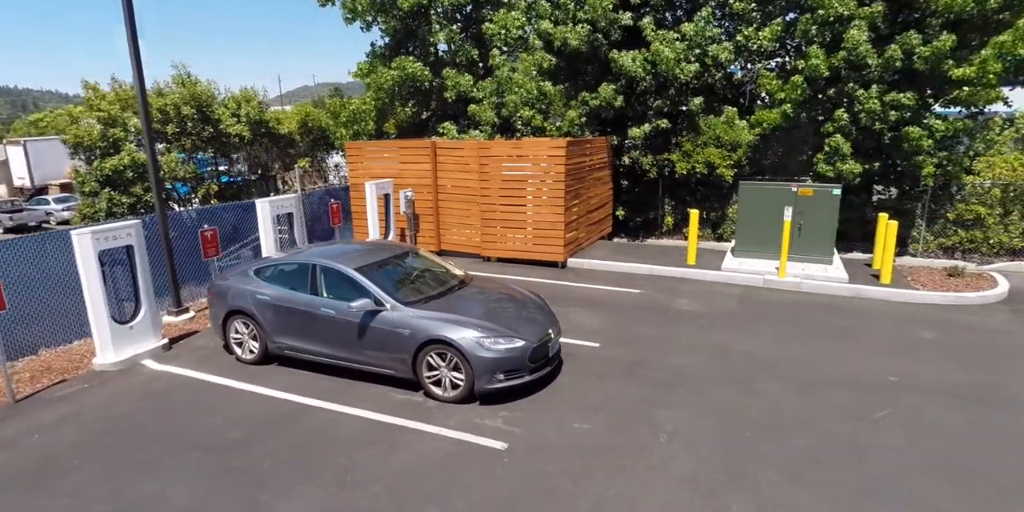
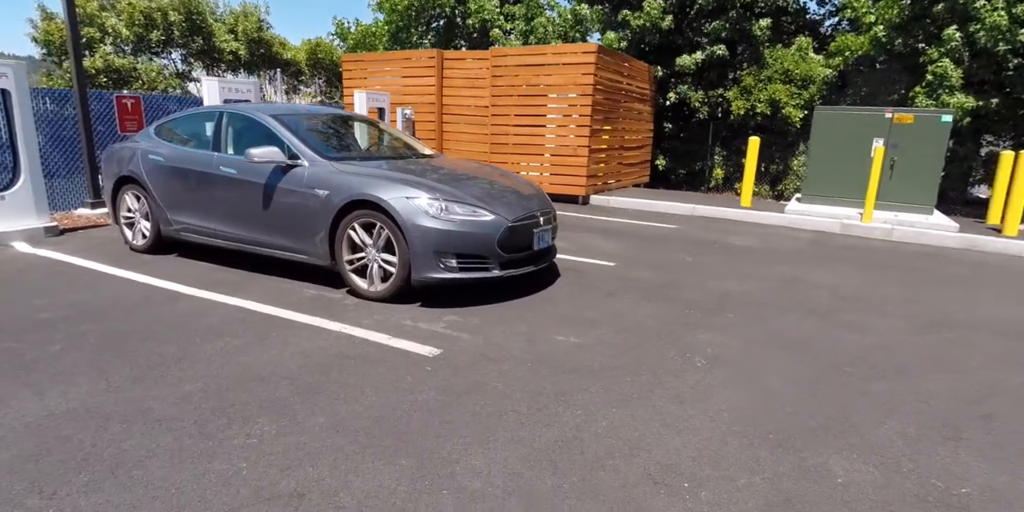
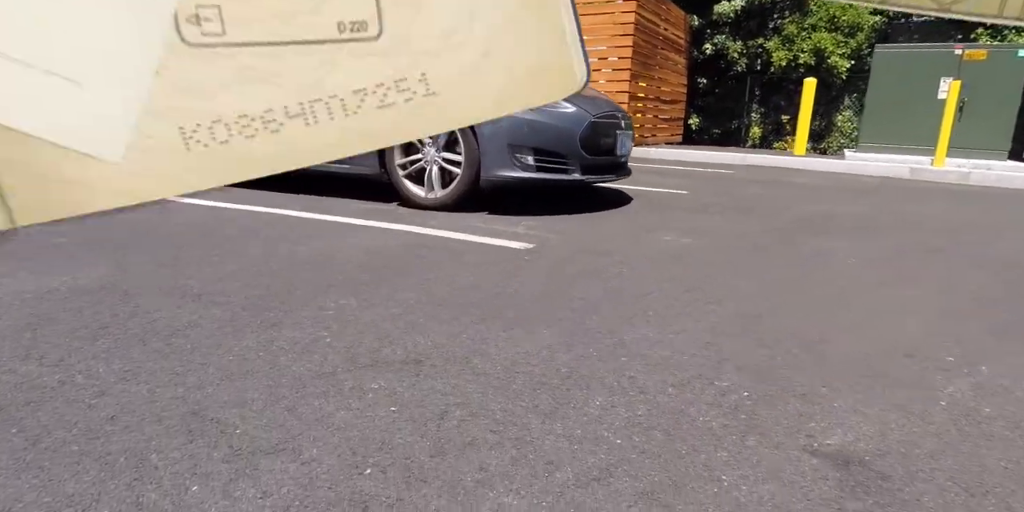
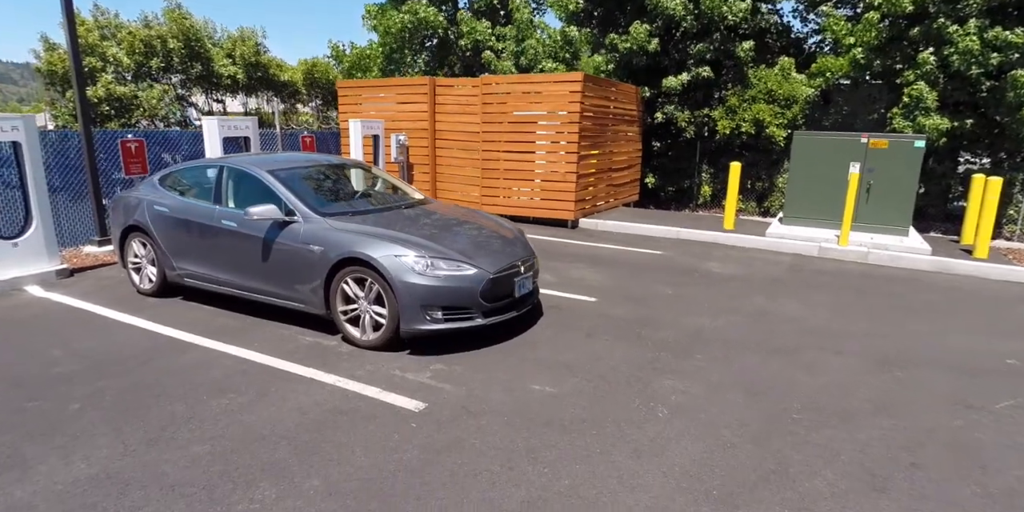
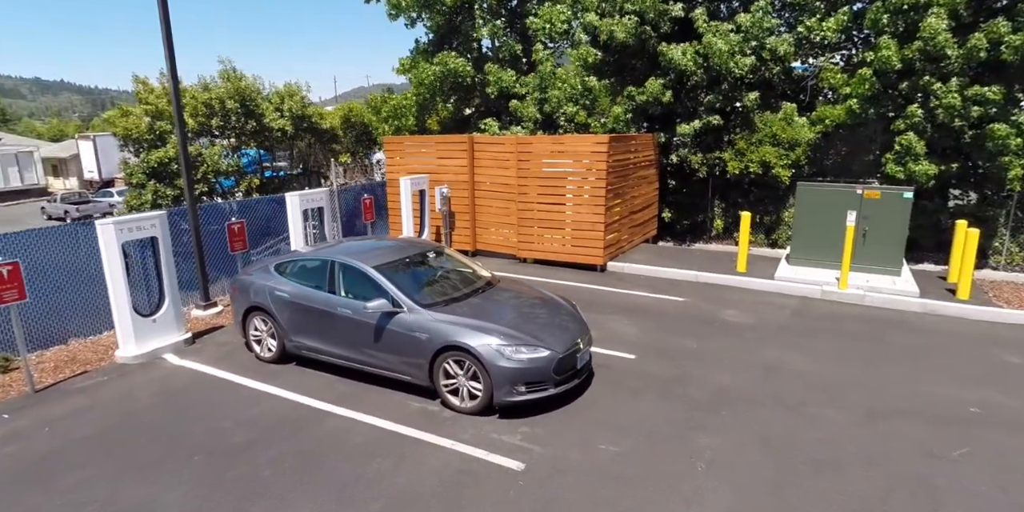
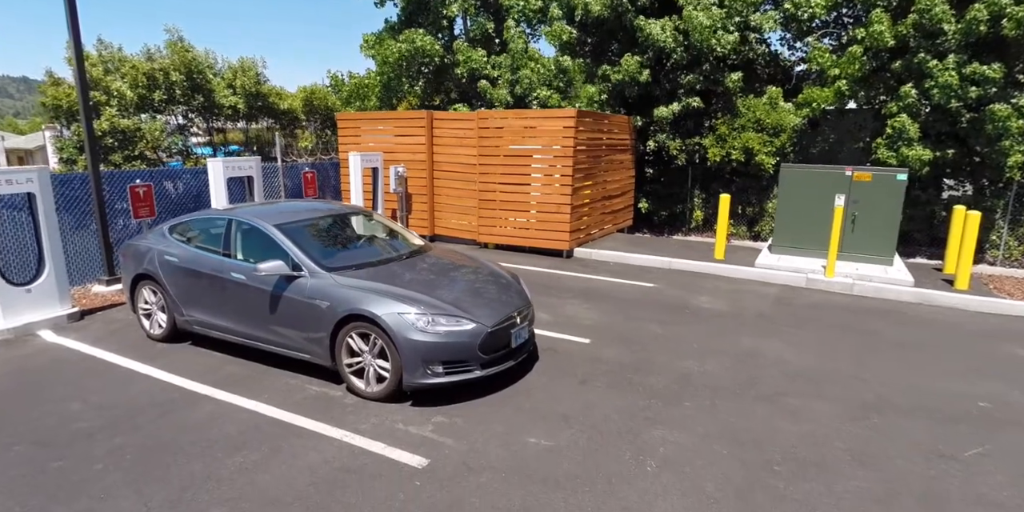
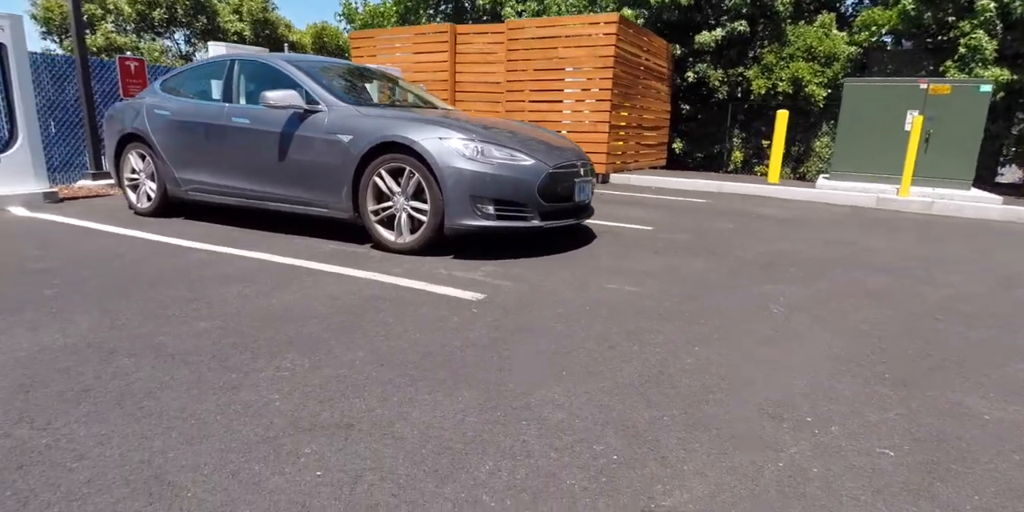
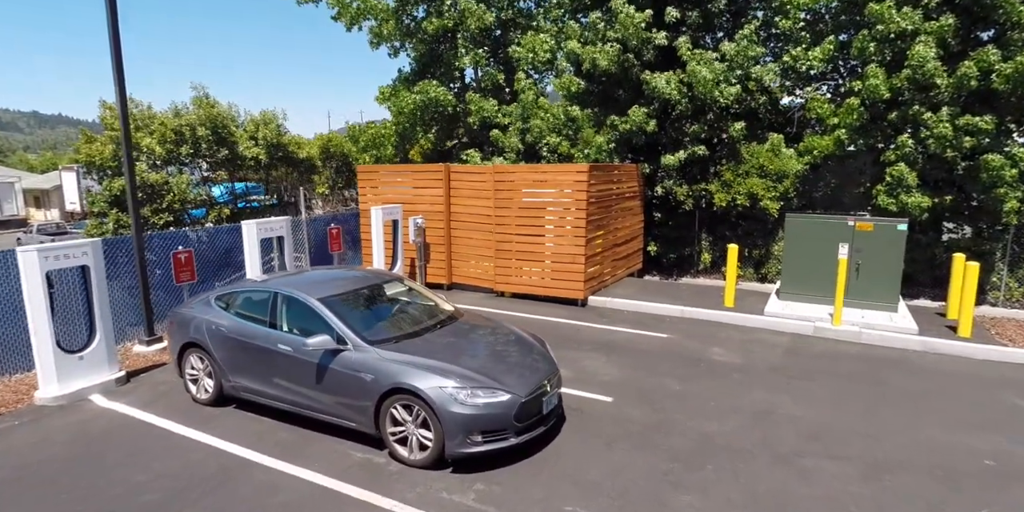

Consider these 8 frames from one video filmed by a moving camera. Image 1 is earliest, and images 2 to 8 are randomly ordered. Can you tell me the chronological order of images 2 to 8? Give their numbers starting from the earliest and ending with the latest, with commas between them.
5, 8, 6, 4, 2, 7, 3
